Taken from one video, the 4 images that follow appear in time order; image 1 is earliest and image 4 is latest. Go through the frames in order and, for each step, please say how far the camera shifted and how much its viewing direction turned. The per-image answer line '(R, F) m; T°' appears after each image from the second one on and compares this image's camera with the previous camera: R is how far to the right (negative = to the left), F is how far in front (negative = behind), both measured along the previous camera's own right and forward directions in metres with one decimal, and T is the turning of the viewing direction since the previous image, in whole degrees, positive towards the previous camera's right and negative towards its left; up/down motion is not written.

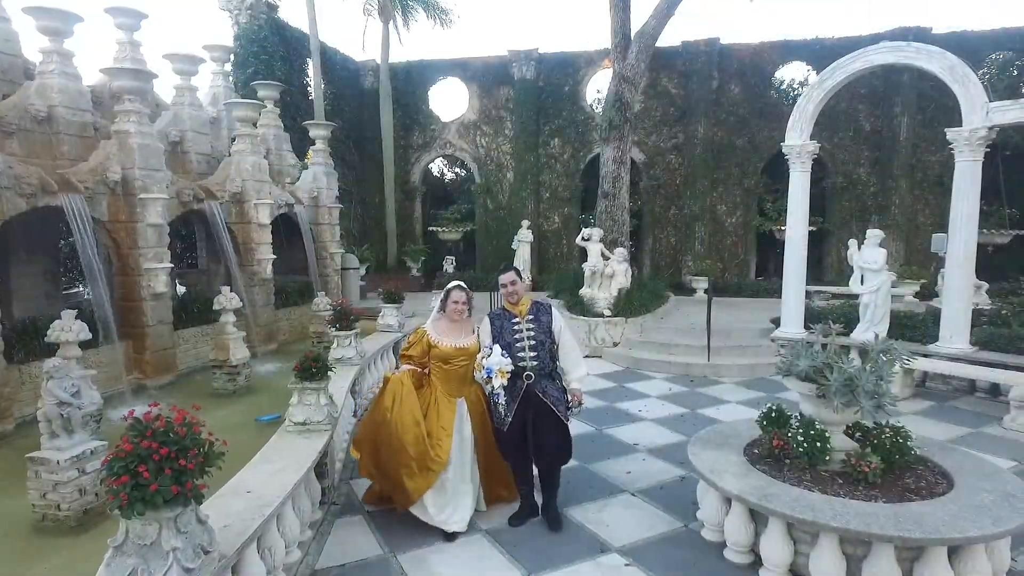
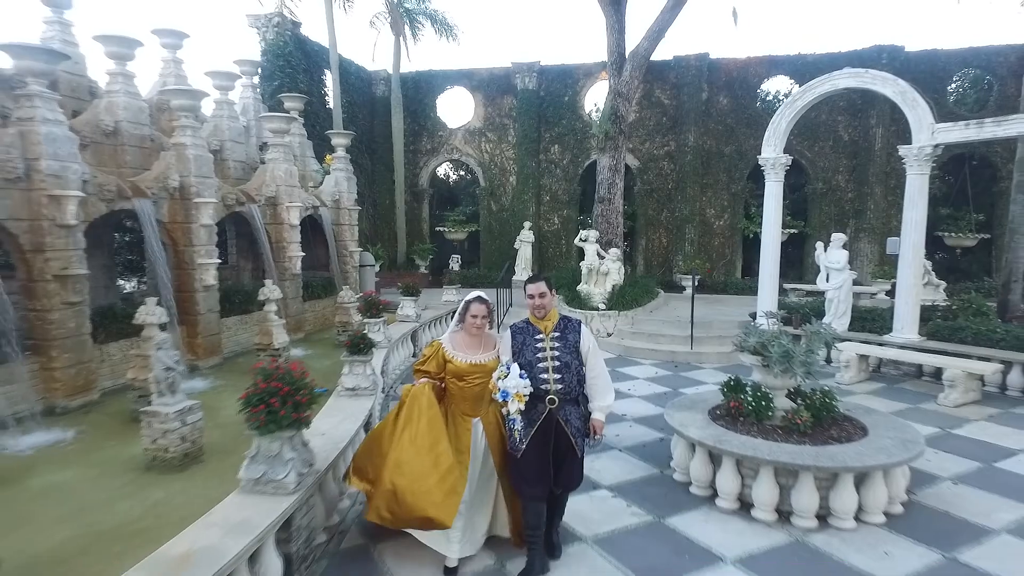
(-0.1, -1.0) m; 0°
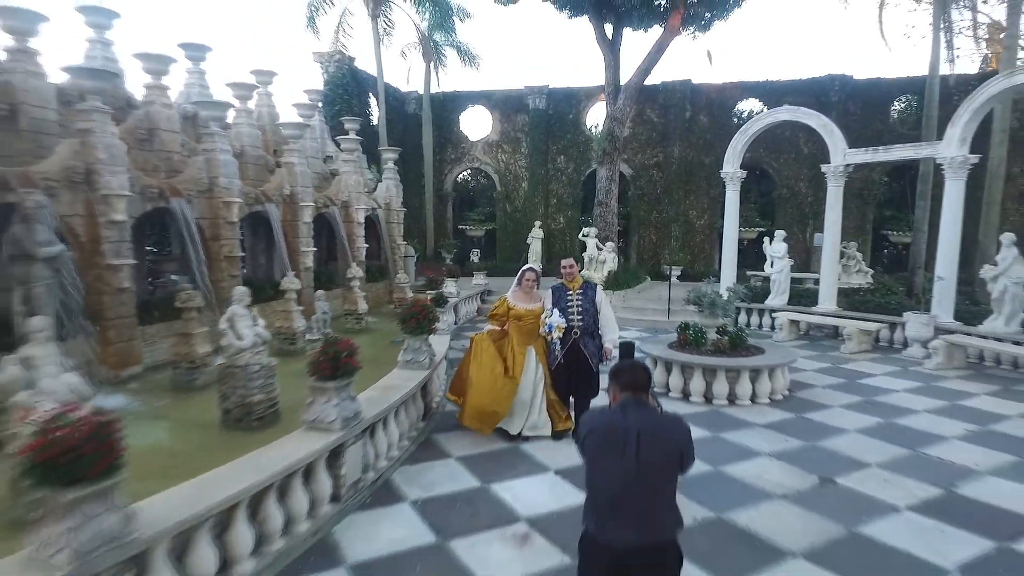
(-0.3, -2.8) m; 0°
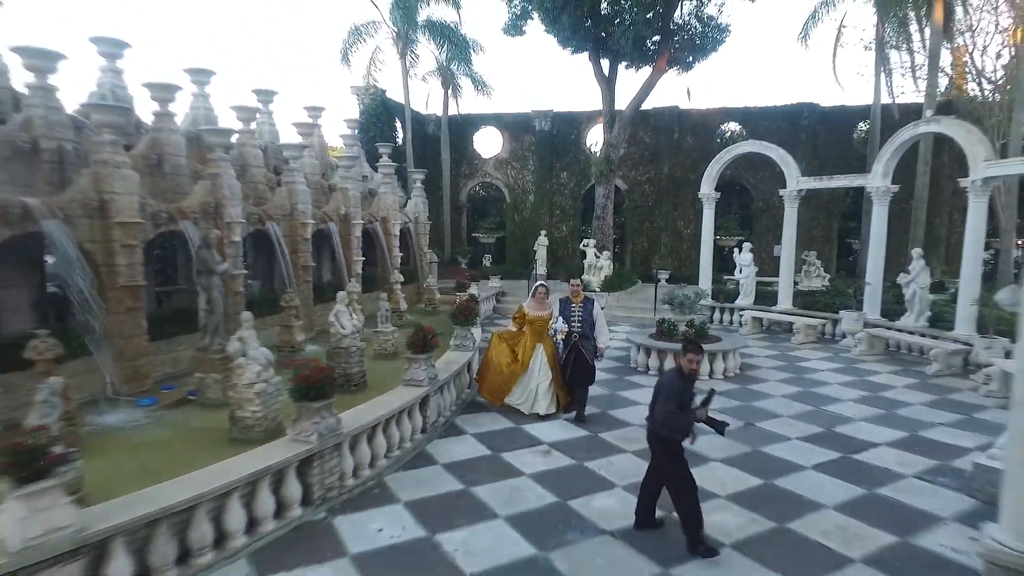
(-0.3, -2.4) m; 0°
